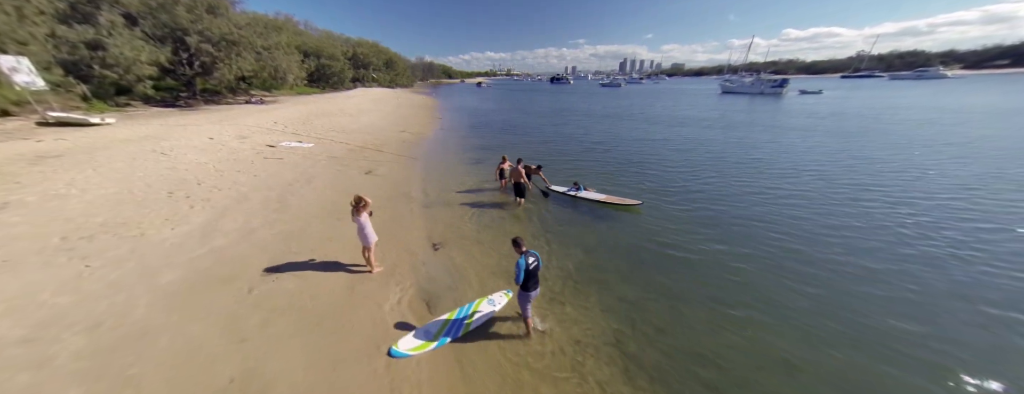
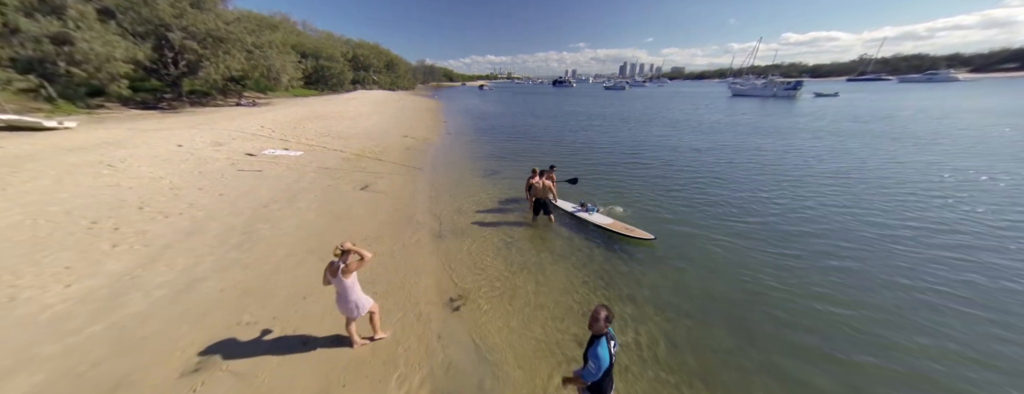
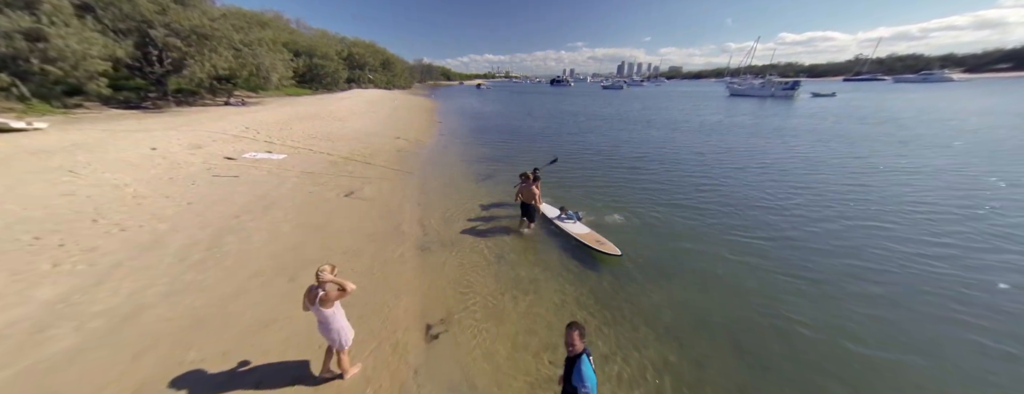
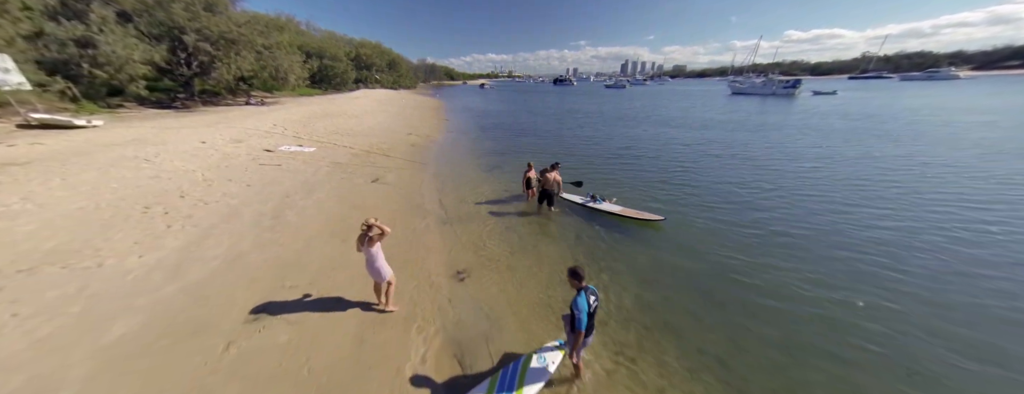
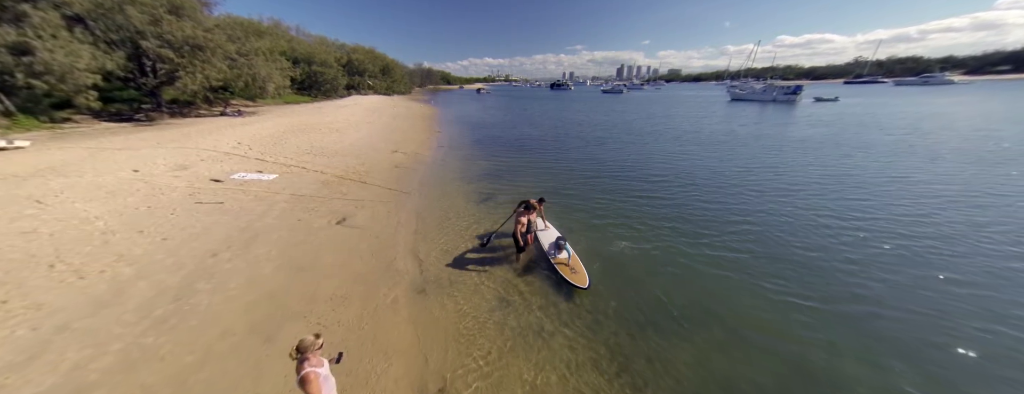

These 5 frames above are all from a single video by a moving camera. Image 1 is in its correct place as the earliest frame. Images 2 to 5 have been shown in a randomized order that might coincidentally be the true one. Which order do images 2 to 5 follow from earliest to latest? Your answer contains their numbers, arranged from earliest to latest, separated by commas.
4, 2, 3, 5
